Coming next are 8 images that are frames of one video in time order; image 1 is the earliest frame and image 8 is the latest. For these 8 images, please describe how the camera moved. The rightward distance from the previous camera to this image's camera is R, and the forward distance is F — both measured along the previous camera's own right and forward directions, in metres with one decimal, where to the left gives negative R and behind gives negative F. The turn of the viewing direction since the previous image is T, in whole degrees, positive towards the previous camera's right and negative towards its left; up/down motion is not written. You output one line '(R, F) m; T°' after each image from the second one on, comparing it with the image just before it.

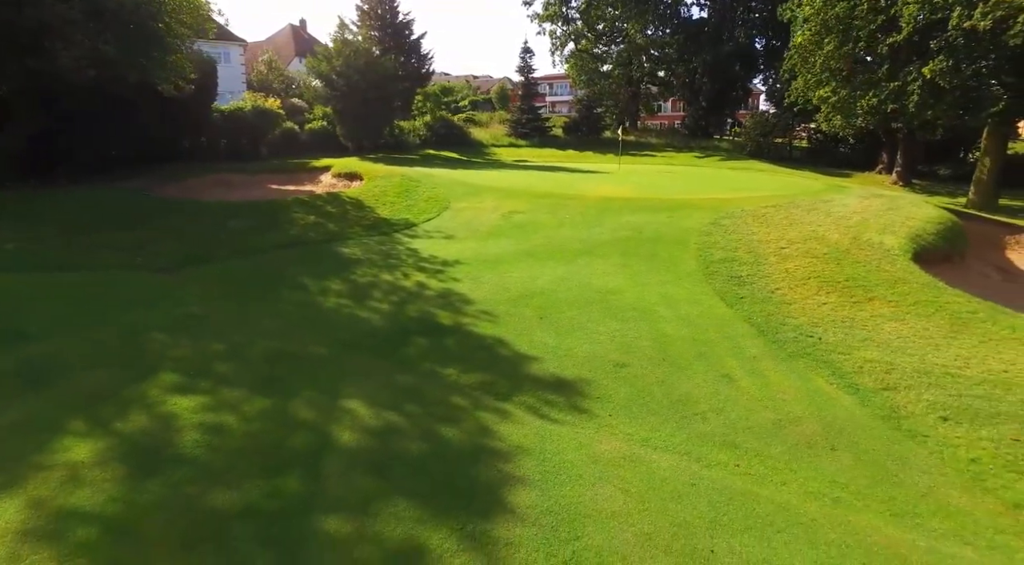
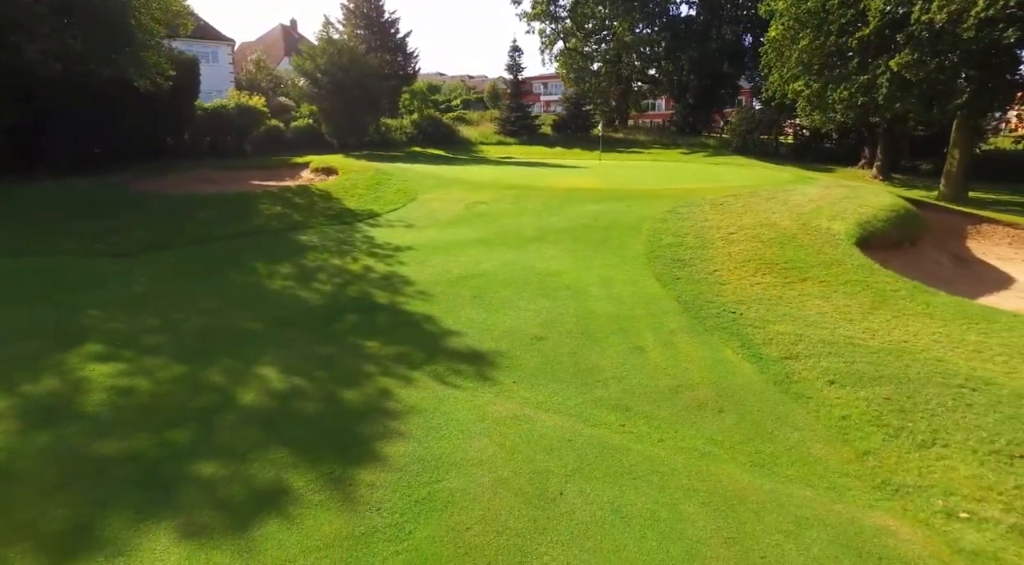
(+1.0, -0.3) m; 0°
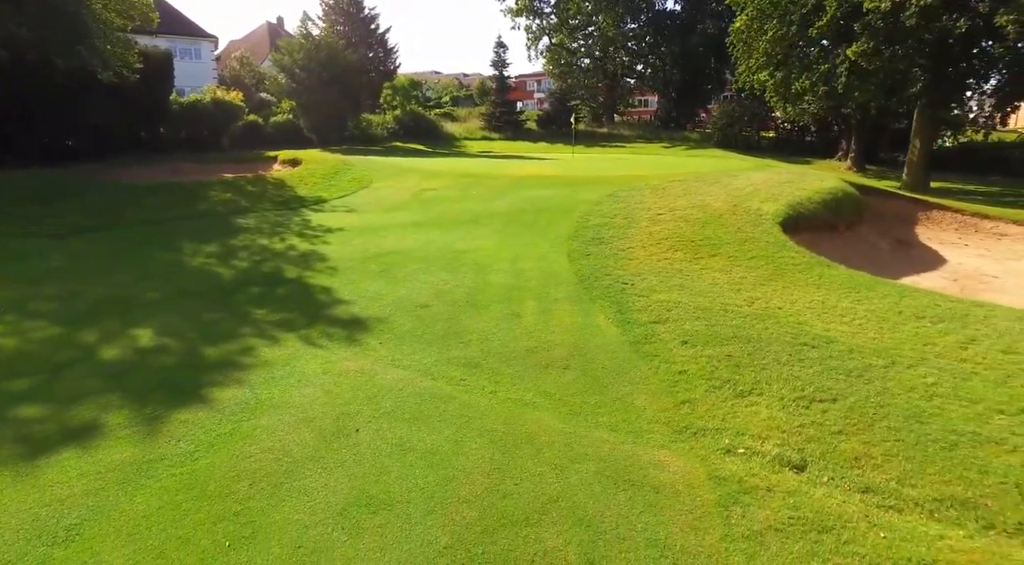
(+1.5, -0.2) m; -1°
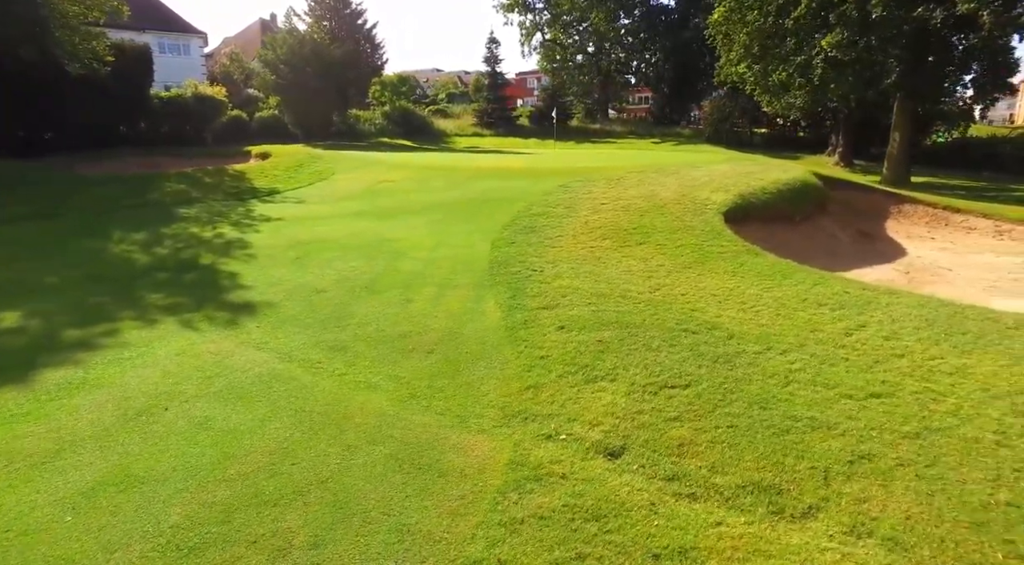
(+1.4, +0.2) m; -1°
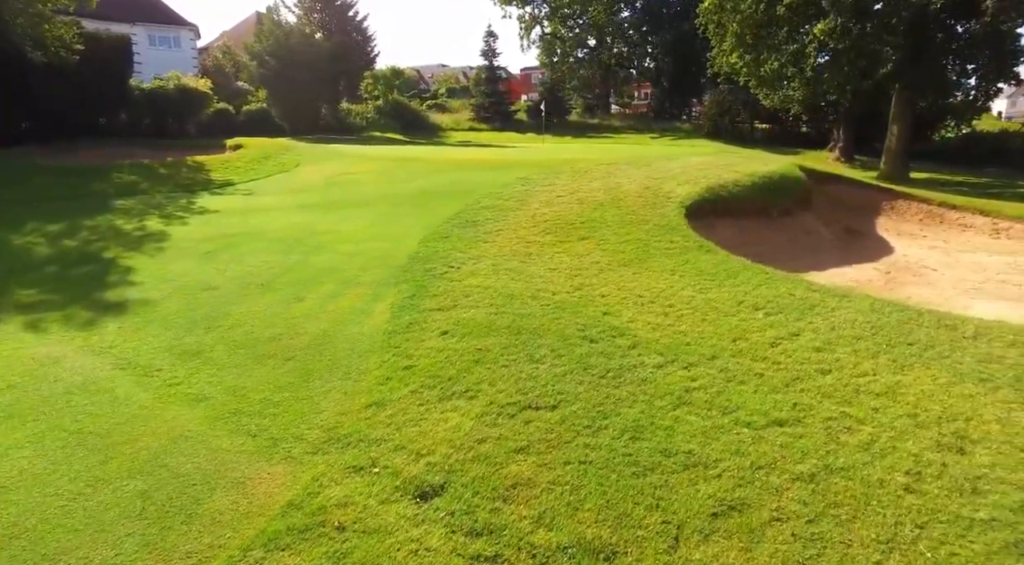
(+1.2, +0.8) m; -1°
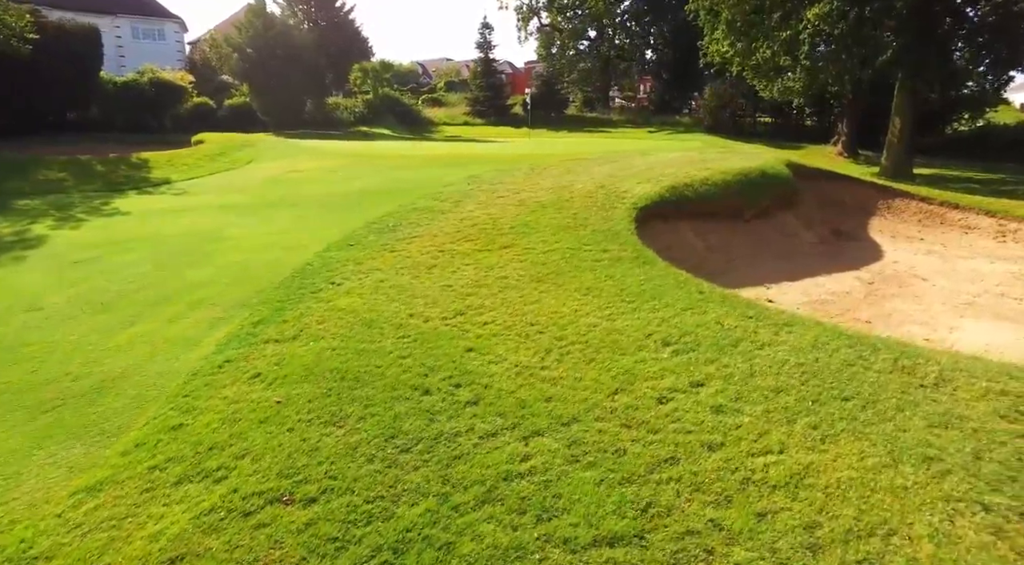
(+1.3, +1.2) m; -1°
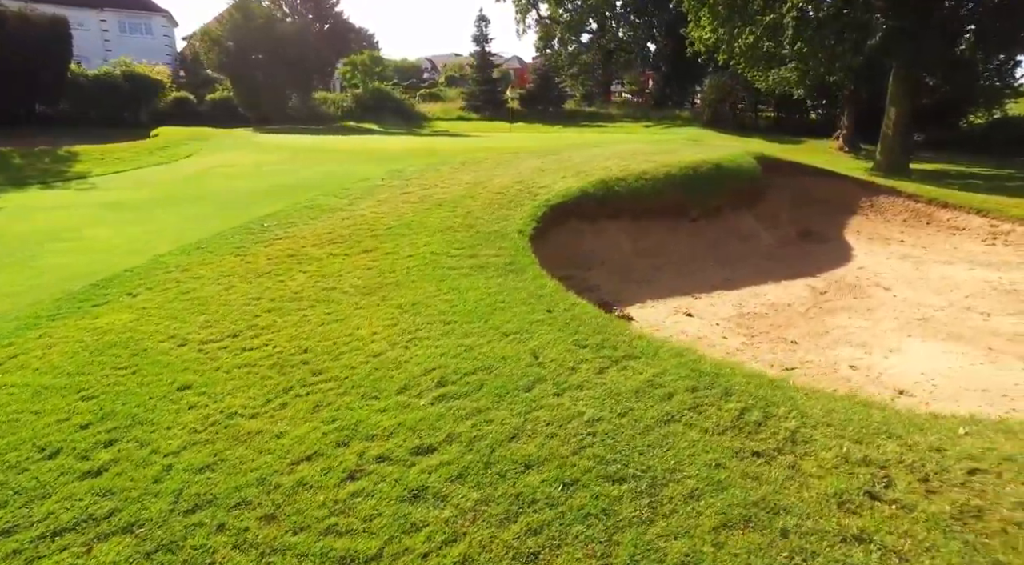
(+1.7, +1.1) m; -2°
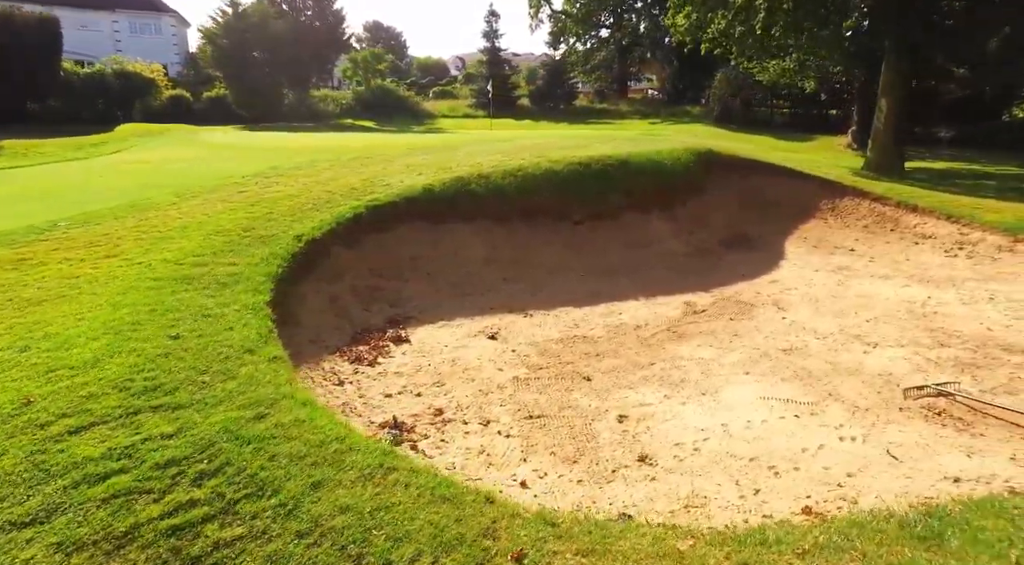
(+2.6, +1.2) m; -5°
